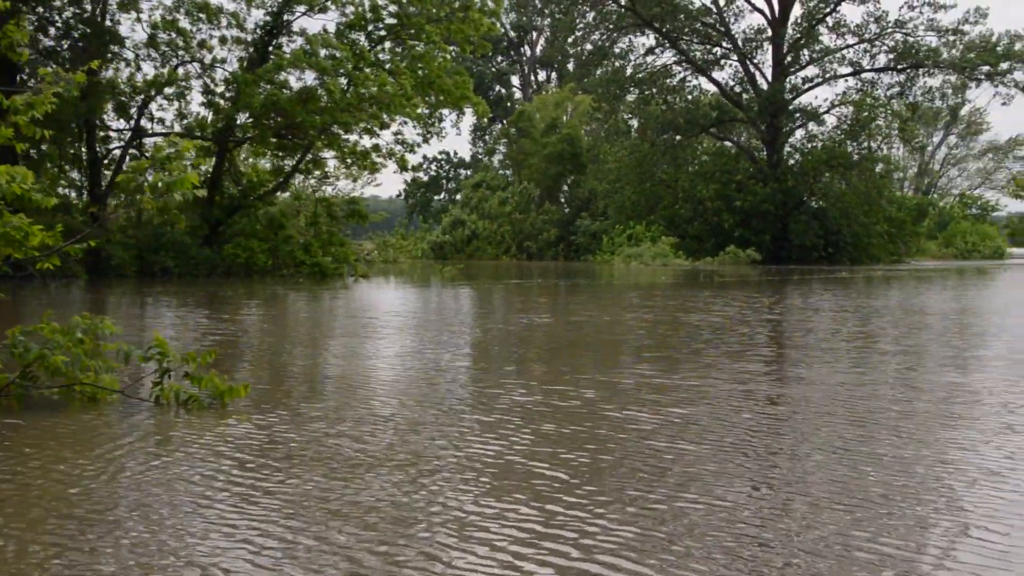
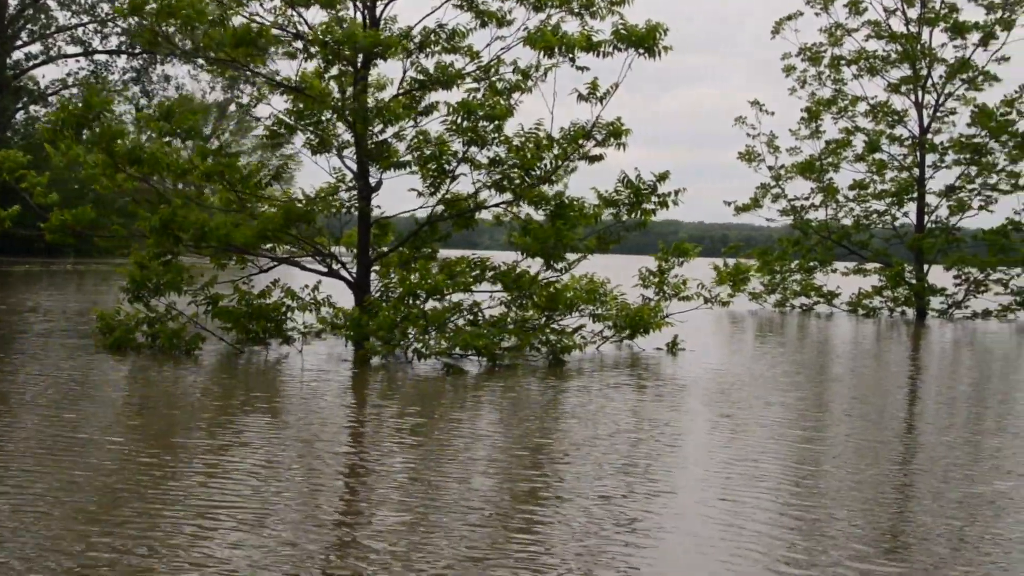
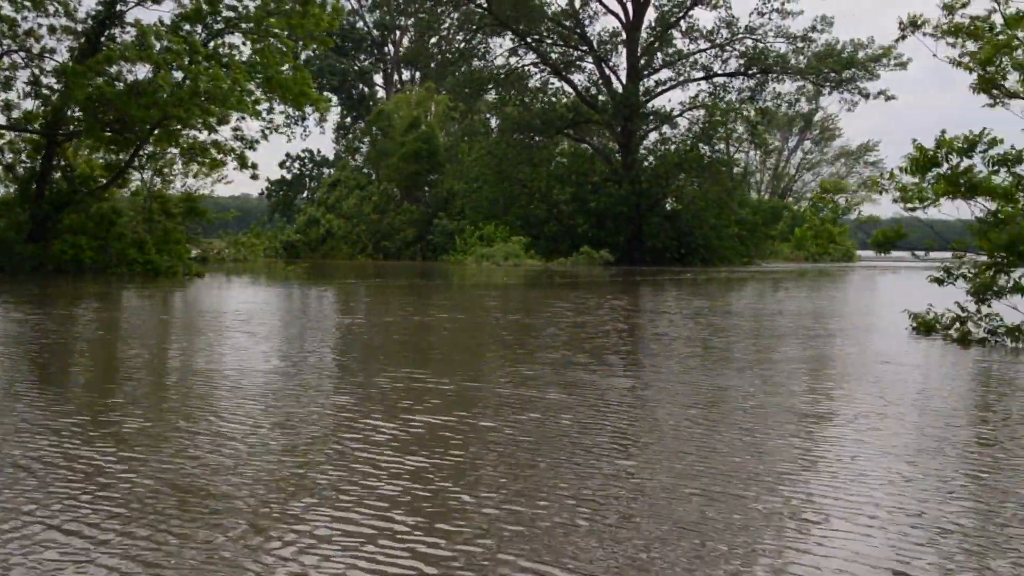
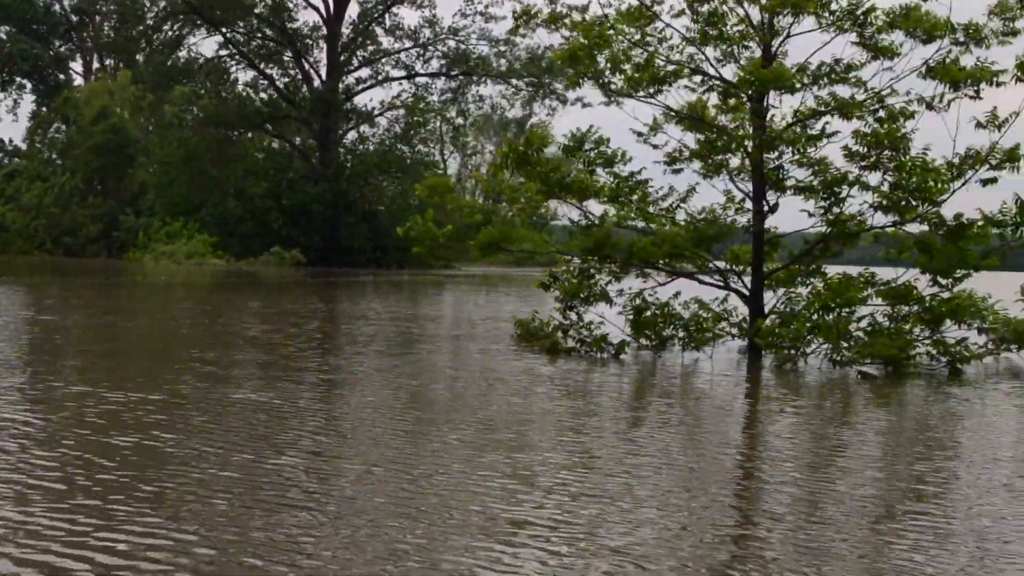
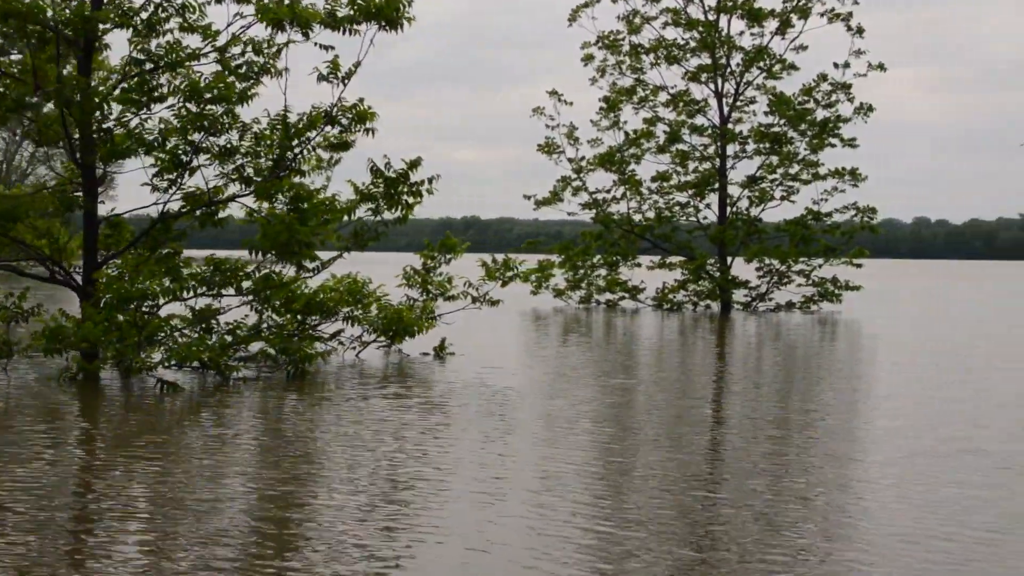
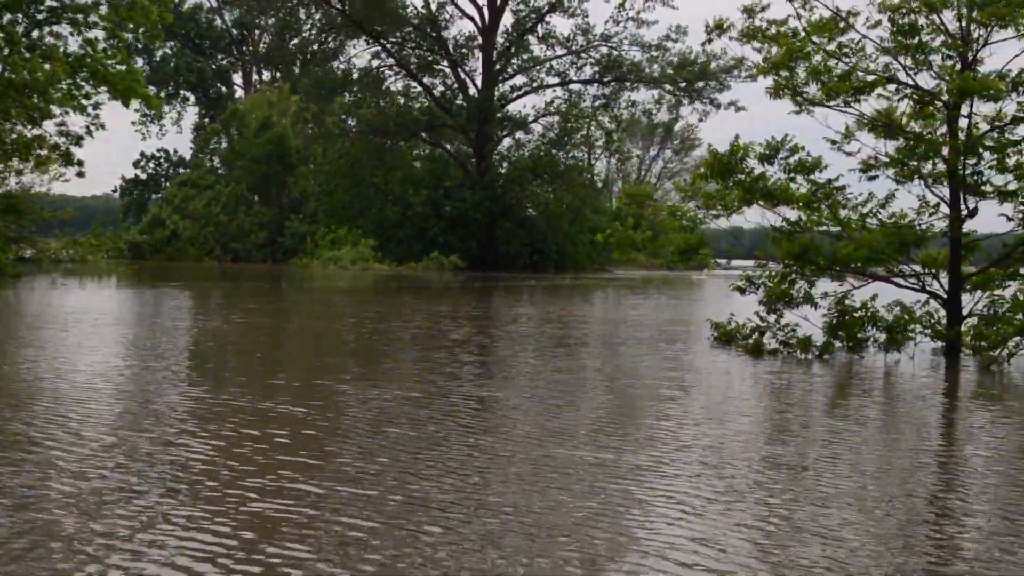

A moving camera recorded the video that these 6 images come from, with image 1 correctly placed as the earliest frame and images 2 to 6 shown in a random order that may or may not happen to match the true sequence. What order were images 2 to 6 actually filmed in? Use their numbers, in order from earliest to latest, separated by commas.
3, 6, 4, 2, 5
